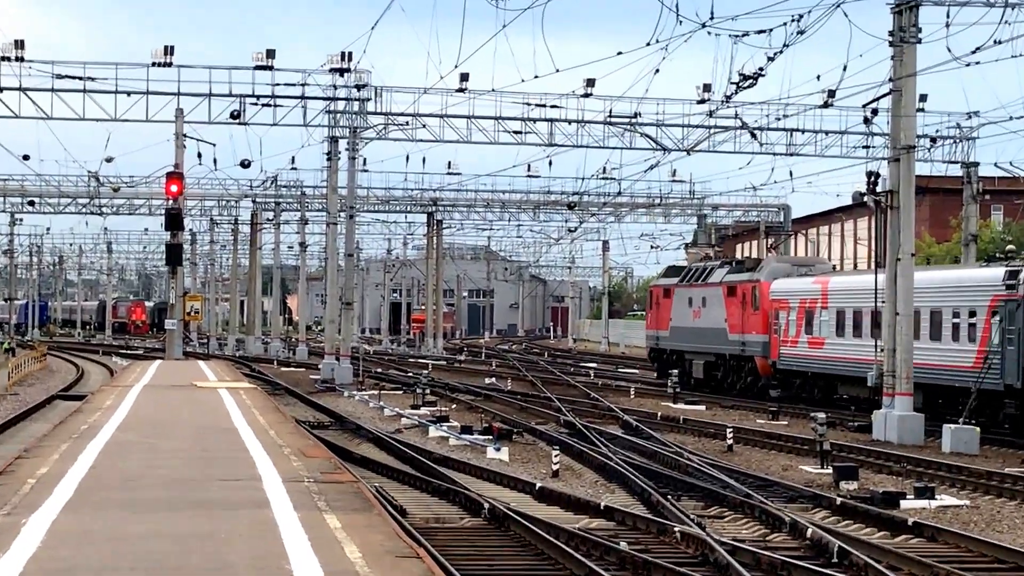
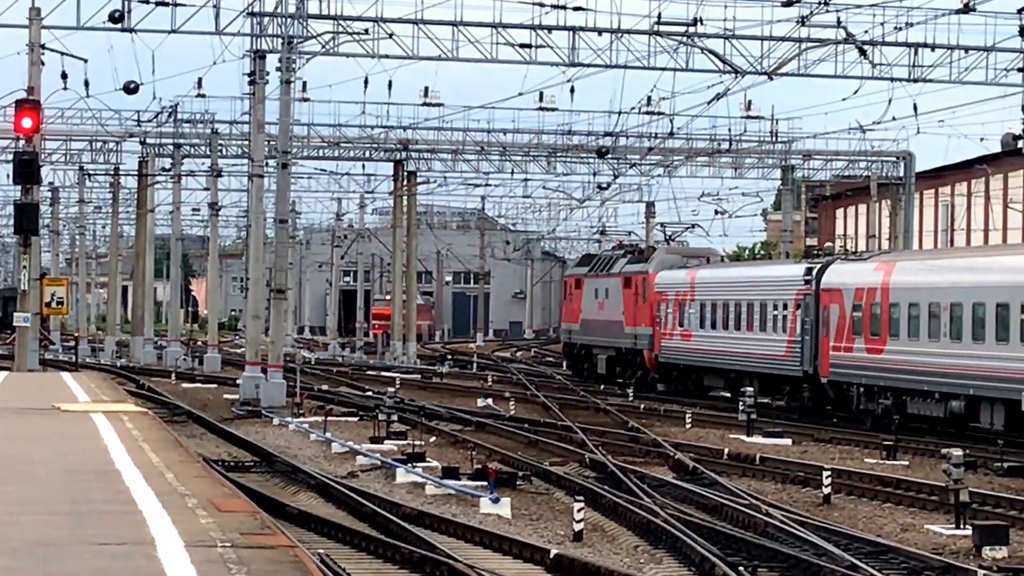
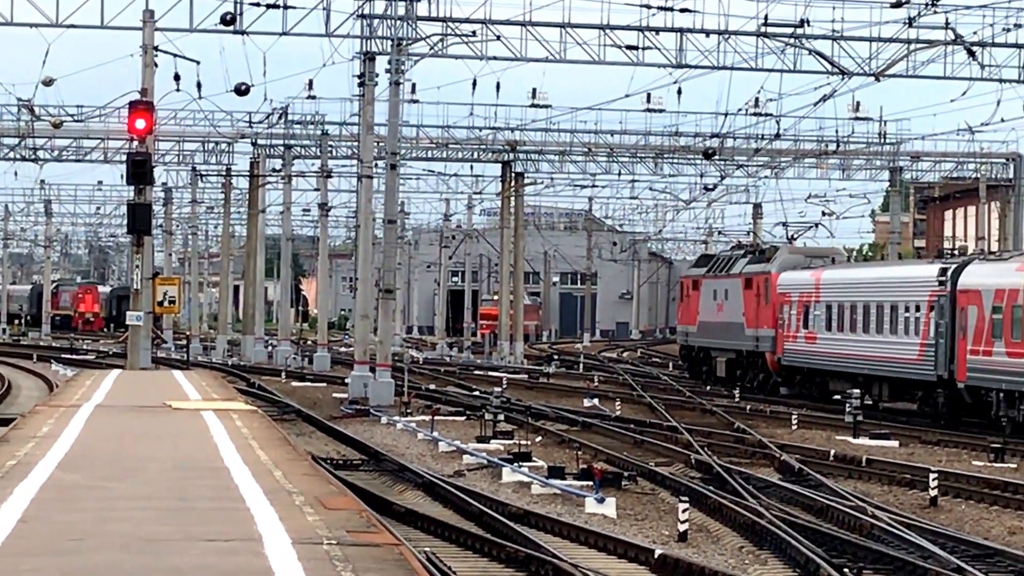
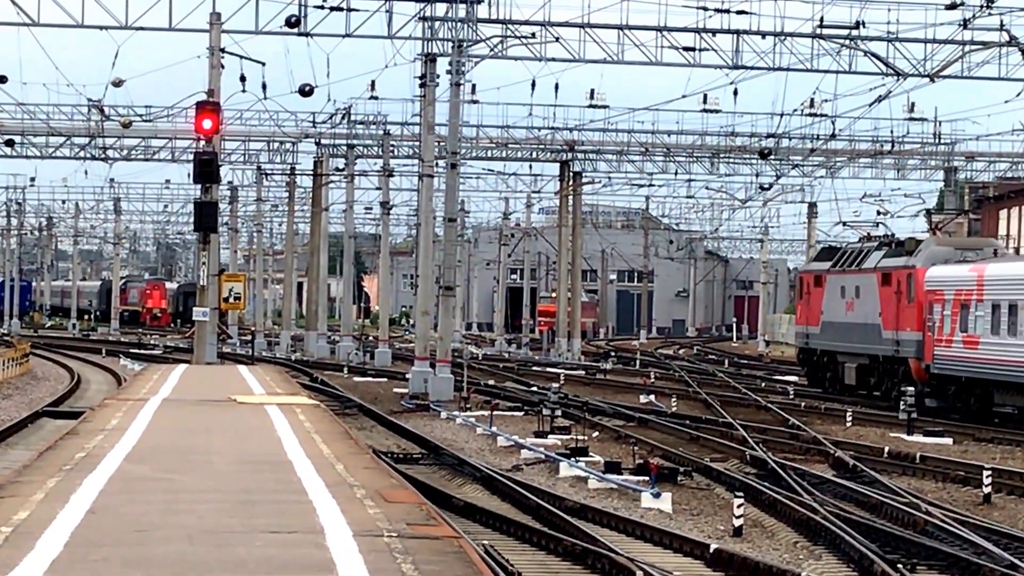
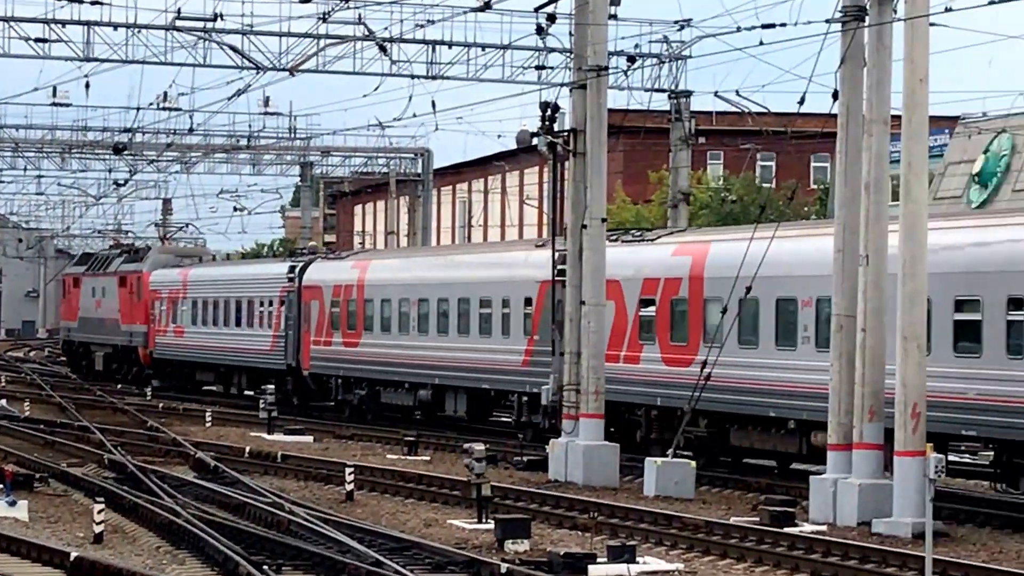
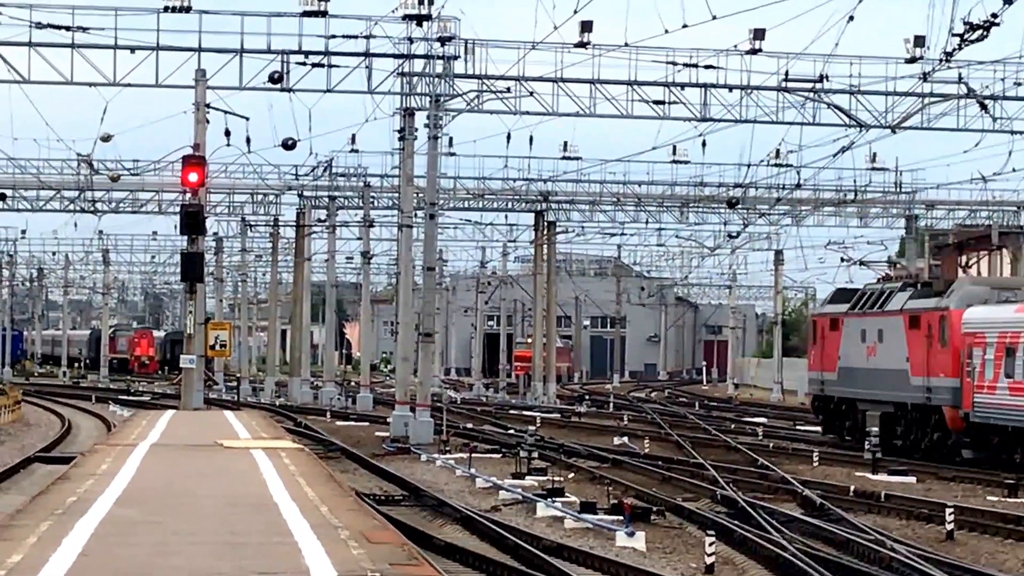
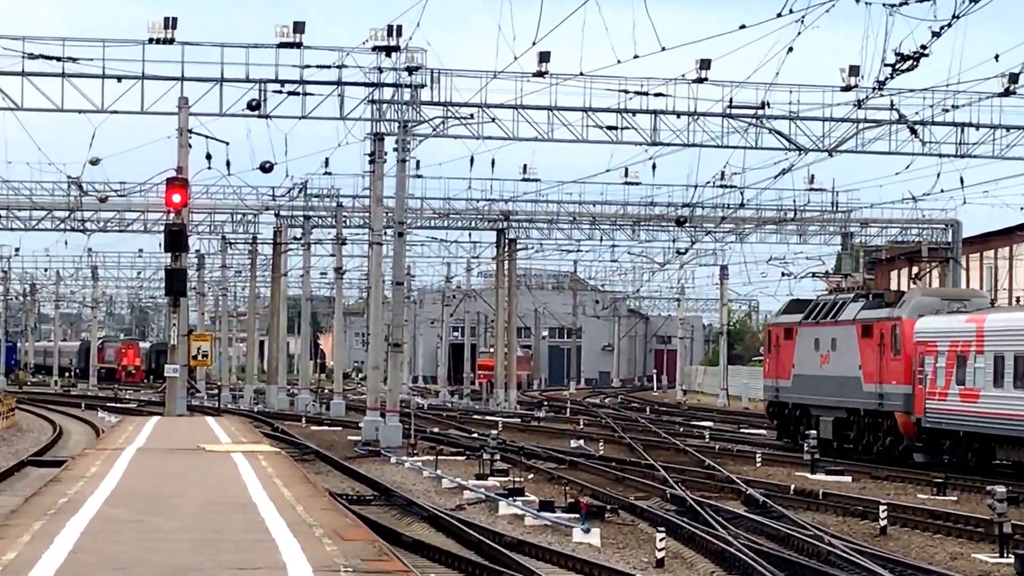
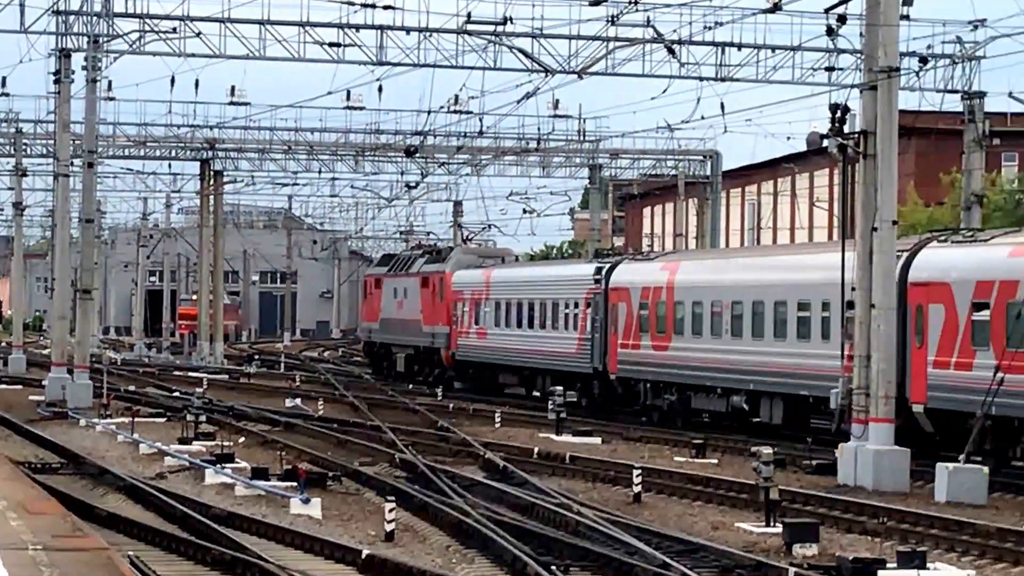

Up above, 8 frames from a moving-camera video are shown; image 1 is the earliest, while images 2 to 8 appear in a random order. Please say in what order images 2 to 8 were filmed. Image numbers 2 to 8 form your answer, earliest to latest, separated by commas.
7, 6, 4, 3, 2, 8, 5
